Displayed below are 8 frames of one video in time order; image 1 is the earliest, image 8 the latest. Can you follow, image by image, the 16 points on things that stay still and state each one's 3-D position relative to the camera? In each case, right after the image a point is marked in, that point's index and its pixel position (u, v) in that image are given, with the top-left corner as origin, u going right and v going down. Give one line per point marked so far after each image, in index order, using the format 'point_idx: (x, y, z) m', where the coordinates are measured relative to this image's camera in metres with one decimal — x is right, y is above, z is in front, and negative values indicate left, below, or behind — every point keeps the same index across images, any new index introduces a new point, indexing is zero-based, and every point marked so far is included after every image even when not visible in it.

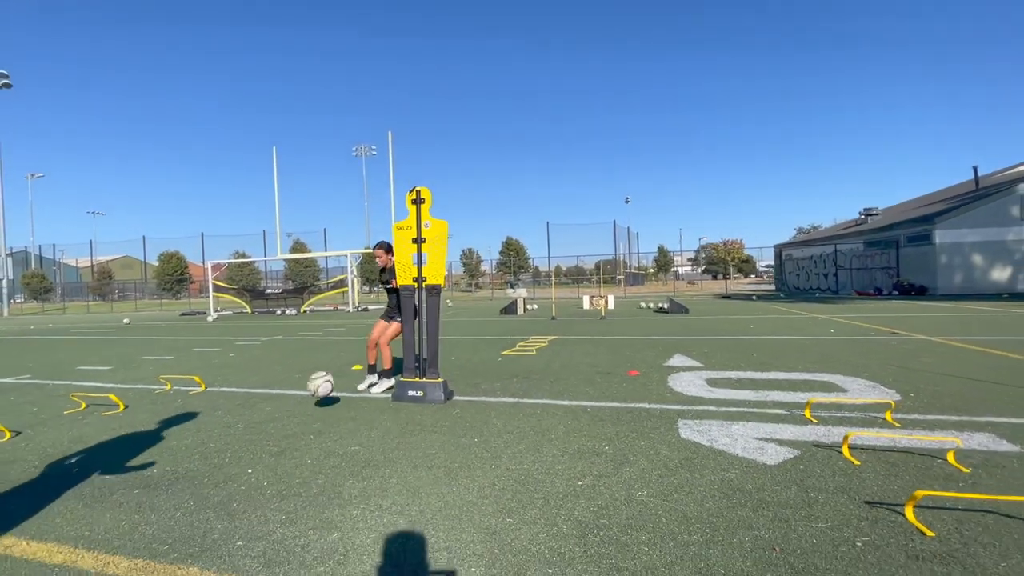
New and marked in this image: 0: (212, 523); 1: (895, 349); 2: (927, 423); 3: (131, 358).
0: (-1.9, -1.5, +3.1) m
1: (+7.2, -1.2, +9.0) m
2: (+4.0, -1.3, +4.6) m
3: (-8.6, -1.6, +10.8) m
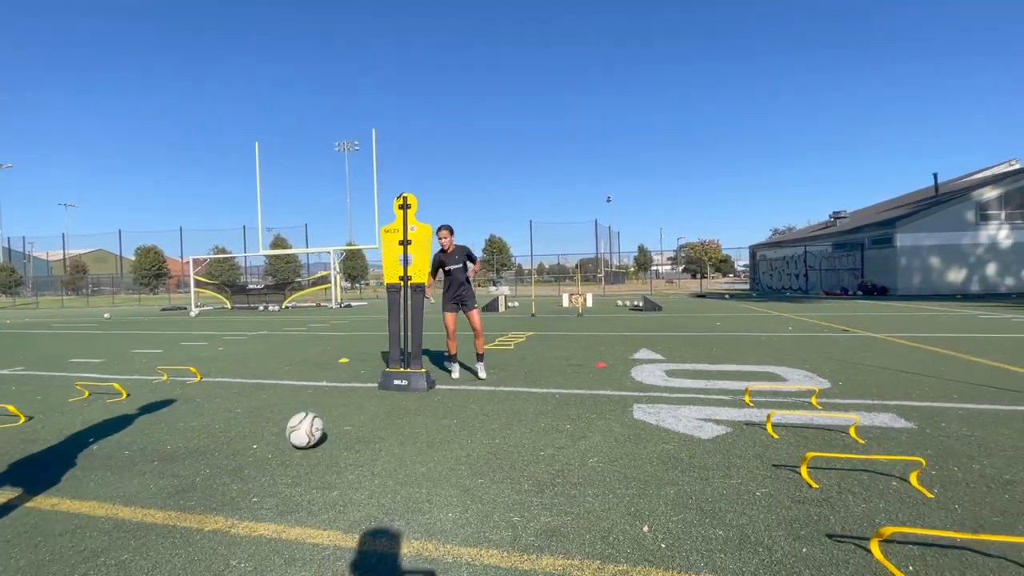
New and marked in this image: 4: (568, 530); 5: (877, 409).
0: (-2.2, -1.5, +3.6) m
1: (+6.8, -1.2, +9.8) m
2: (+3.7, -1.3, +5.4) m
3: (-9.1, -1.5, +11.1) m
4: (+0.4, -1.5, +2.9) m
5: (+4.0, -1.3, +5.2) m
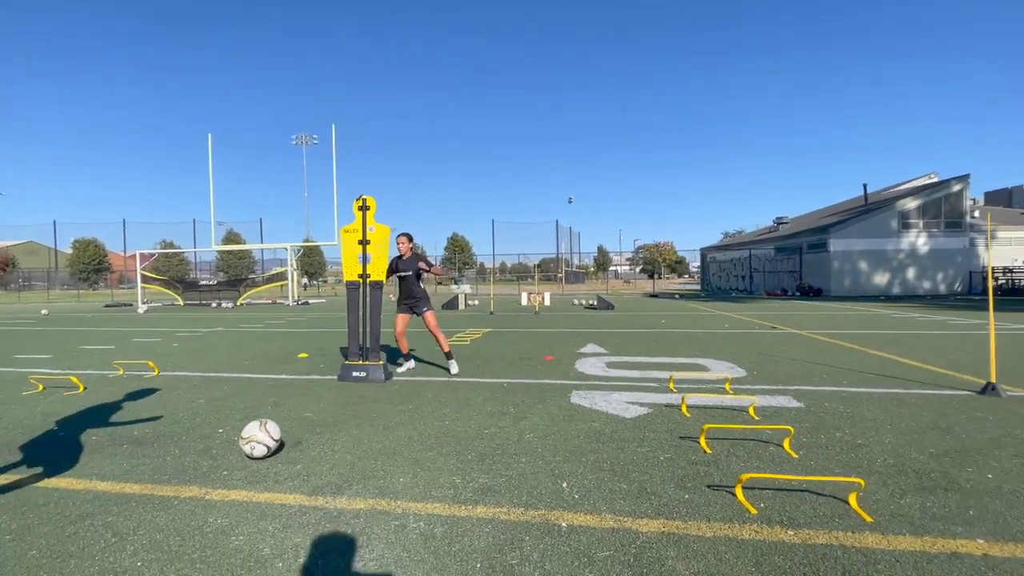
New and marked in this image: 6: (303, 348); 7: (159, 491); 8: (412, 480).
0: (-2.6, -1.5, +4.0) m
1: (+5.8, -1.2, +10.9) m
2: (+3.1, -1.3, +6.2) m
3: (-10.2, -1.4, +10.9) m
4: (-0.1, -1.4, +3.4) m
5: (+3.4, -1.3, +6.1) m
6: (-4.8, -1.4, +10.8) m
7: (-2.6, -1.5, +3.4) m
8: (-0.8, -1.5, +3.6) m
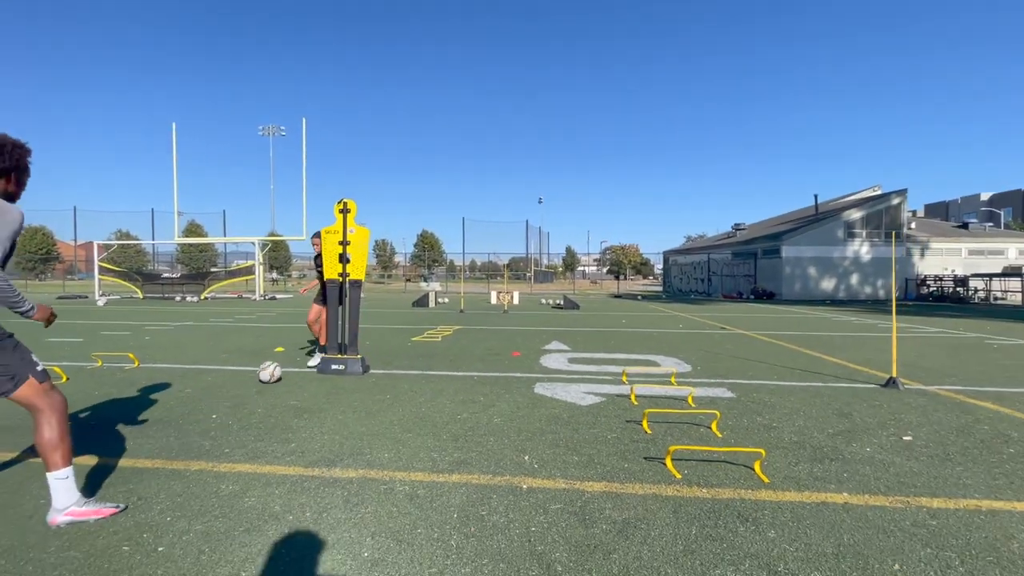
0: (-2.9, -1.4, +4.5) m
1: (+5.1, -1.3, +11.9) m
2: (+2.7, -1.4, +7.0) m
3: (-10.9, -1.2, +10.8) m
4: (-0.3, -1.5, +4.0) m
5: (+3.0, -1.4, +6.9) m
6: (-5.5, -1.3, +11.1) m
7: (-2.8, -1.5, +3.9) m
8: (-1.0, -1.5, +4.2) m
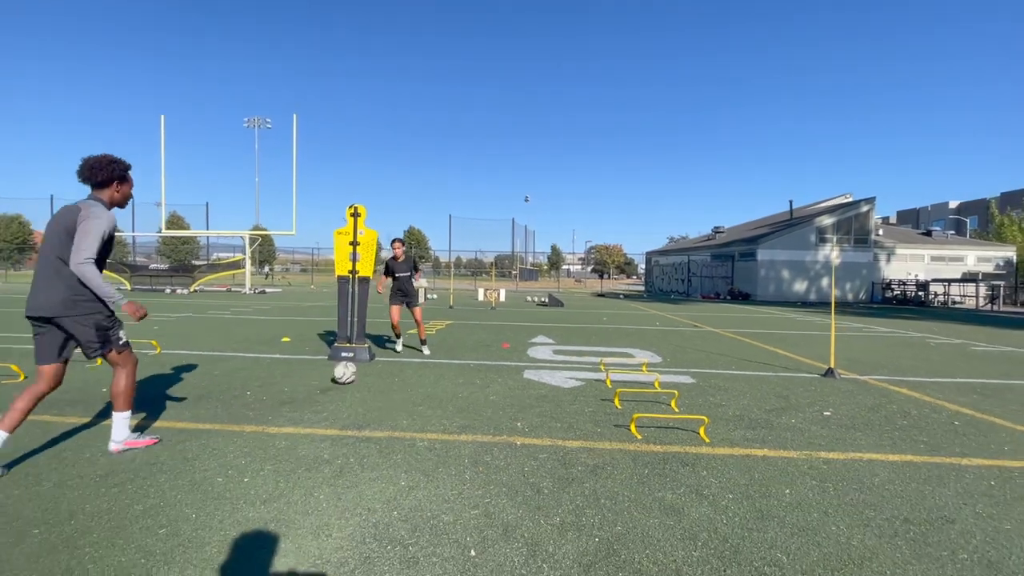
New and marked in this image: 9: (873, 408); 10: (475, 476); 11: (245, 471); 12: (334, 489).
0: (-3.0, -1.4, +5.3) m
1: (+4.7, -1.3, +13.0) m
2: (+2.5, -1.4, +8.0) m
3: (-11.1, -1.0, +11.4) m
4: (-0.4, -1.5, +5.0) m
5: (+2.8, -1.4, +7.9) m
6: (-5.8, -1.2, +11.9) m
7: (-2.9, -1.4, +4.7) m
8: (-1.1, -1.4, +5.1) m
9: (+4.6, -1.5, +6.0) m
10: (-0.3, -1.5, +3.7) m
11: (-2.1, -1.4, +3.8) m
12: (-1.3, -1.5, +3.5) m
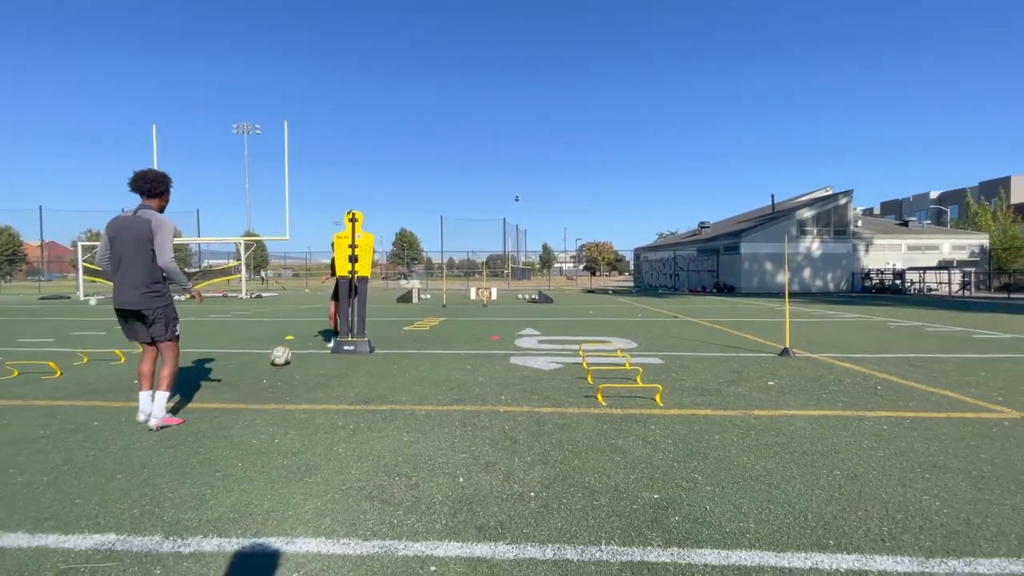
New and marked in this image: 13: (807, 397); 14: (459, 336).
0: (-3.2, -1.4, +6.1) m
1: (+4.4, -1.1, +13.9) m
2: (+2.3, -1.2, +8.9) m
3: (-11.4, -1.1, +12.1) m
4: (-0.6, -1.4, +5.8) m
5: (+2.6, -1.2, +8.8) m
6: (-6.1, -1.2, +12.6) m
7: (-3.0, -1.4, +5.5) m
8: (-1.3, -1.4, +5.9) m
9: (+4.4, -1.3, +6.9) m
10: (-0.5, -1.4, +4.5) m
11: (-2.3, -1.4, +4.6) m
12: (-1.5, -1.4, +4.3) m
13: (+3.7, -1.4, +5.9) m
14: (-1.3, -1.2, +11.6) m
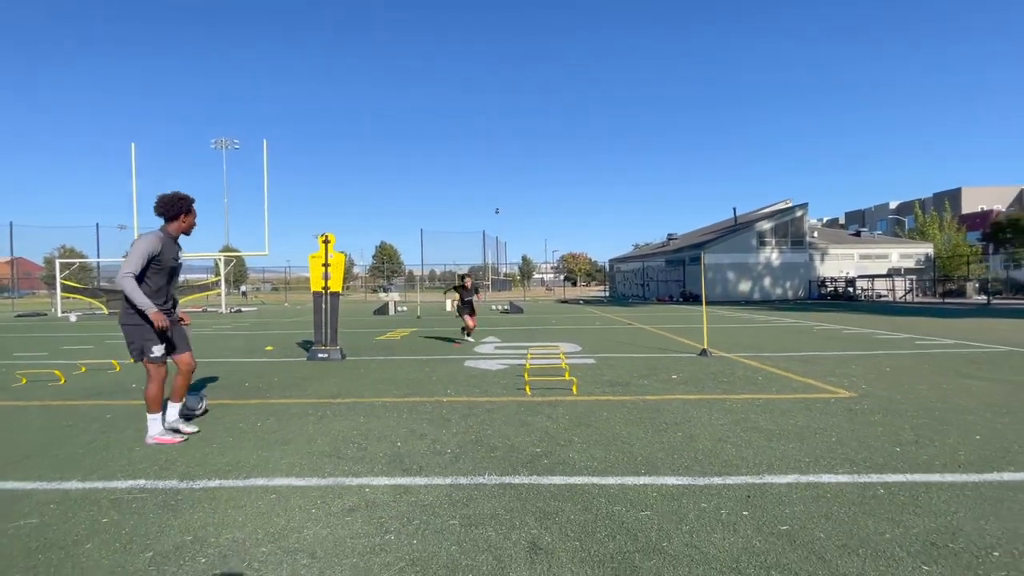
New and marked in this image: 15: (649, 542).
0: (-4.0, -1.6, +7.2) m
1: (+3.3, -1.4, +15.3) m
2: (+1.3, -1.5, +10.2) m
3: (-12.5, -1.6, +12.9) m
4: (-1.4, -1.6, +7.0) m
5: (+1.6, -1.5, +10.1) m
6: (-7.1, -1.6, +13.6) m
7: (-3.9, -1.6, +6.7) m
8: (-2.1, -1.6, +7.1) m
9: (+3.5, -1.5, +8.3) m
10: (-1.3, -1.6, +5.8) m
11: (-3.1, -1.6, +5.7) m
12: (-2.3, -1.6, +5.5) m
13: (+2.8, -1.5, +7.3) m
14: (-2.3, -1.5, +12.8) m
15: (+0.8, -1.6, +2.9) m
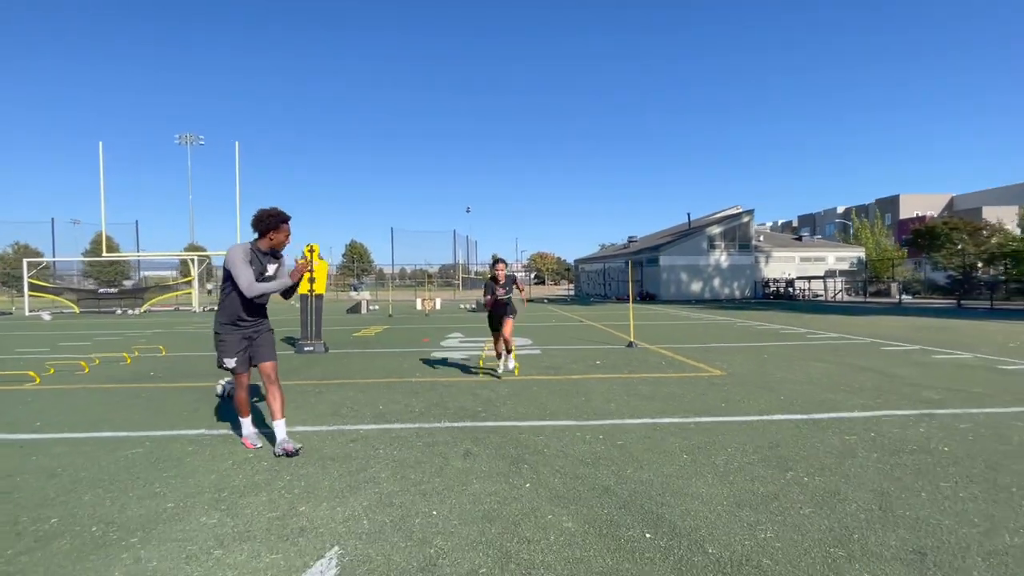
0: (-4.9, -1.7, +8.9) m
1: (+2.0, -1.5, +17.4) m
2: (+0.3, -1.6, +12.2) m
3: (-13.7, -1.7, +14.0) m
4: (-2.2, -1.7, +8.8) m
5: (+0.6, -1.6, +12.1) m
6: (-8.4, -1.7, +15.1) m
7: (-4.7, -1.7, +8.3) m
8: (-2.9, -1.7, +8.9) m
9: (+2.6, -1.6, +10.4) m
10: (-2.0, -1.7, +7.6) m
11: (-3.8, -1.7, +7.4) m
12: (-3.0, -1.7, +7.2) m
13: (+2.0, -1.6, +9.3) m
14: (-3.5, -1.6, +14.5) m
15: (+0.3, -1.7, +4.9) m
